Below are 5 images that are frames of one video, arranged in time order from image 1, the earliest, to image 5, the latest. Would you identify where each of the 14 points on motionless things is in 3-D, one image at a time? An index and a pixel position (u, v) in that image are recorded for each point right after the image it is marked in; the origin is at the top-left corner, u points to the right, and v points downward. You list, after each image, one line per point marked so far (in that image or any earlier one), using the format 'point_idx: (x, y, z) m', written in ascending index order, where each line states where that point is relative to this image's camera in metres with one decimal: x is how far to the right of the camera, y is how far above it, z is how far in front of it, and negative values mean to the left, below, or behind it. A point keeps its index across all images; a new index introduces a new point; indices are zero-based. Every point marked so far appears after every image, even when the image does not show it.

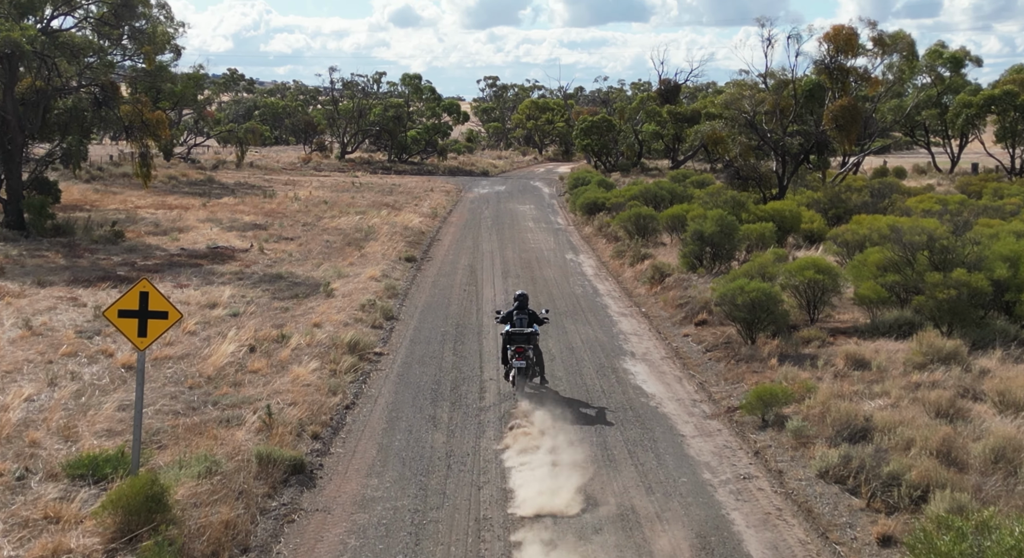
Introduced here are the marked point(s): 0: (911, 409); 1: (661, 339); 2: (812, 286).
0: (+4.5, -1.5, +12.6) m
1: (+2.4, -1.0, +18.3) m
2: (+4.6, -0.1, +17.3) m
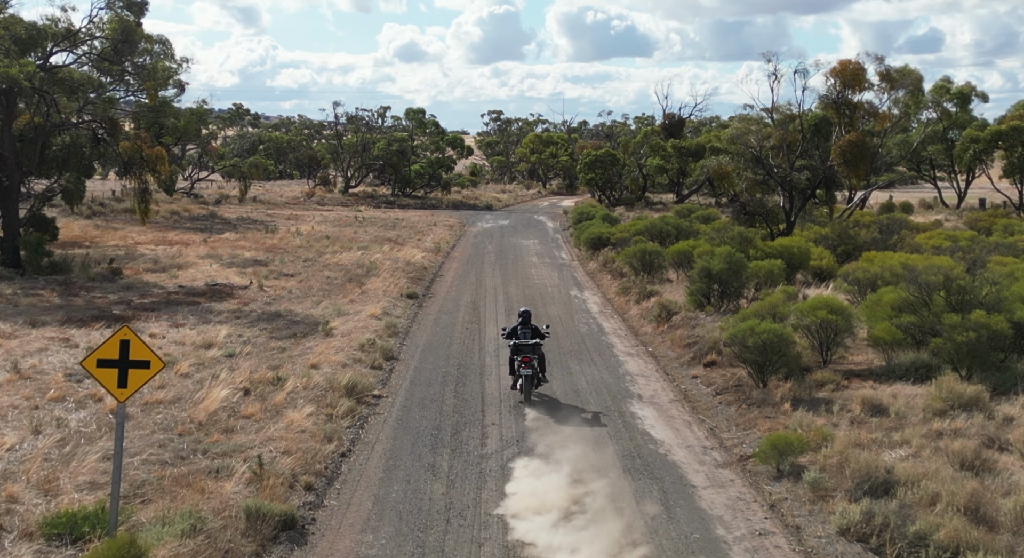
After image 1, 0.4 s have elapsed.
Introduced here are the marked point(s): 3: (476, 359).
0: (+4.5, -1.9, +12.0) m
1: (+2.5, -1.6, +17.8) m
2: (+4.7, -0.7, +16.8) m
3: (-0.6, -1.4, +20.0) m
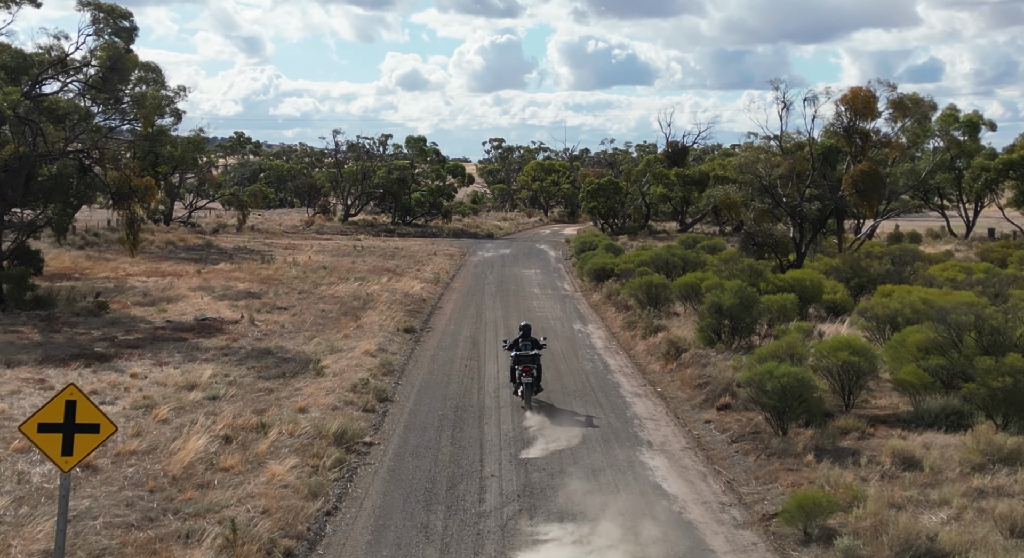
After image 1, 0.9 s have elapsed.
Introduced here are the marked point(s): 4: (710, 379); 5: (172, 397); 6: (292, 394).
0: (+4.5, -2.4, +10.9) m
1: (+2.5, -2.2, +16.7) m
2: (+4.7, -1.3, +15.7) m
3: (-0.6, -2.0, +18.9) m
4: (+3.4, -1.7, +18.9) m
5: (-5.3, -1.8, +17.4) m
6: (-3.5, -1.8, +18.1) m
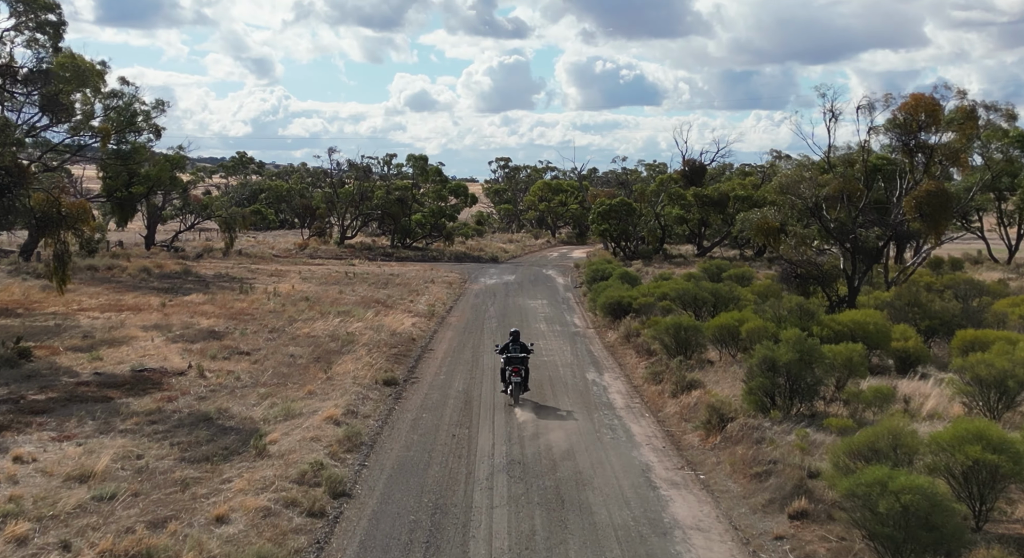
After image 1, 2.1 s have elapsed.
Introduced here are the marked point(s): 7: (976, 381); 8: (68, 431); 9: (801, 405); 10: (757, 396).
0: (+4.4, -2.9, +6.3) m
1: (+2.5, -2.8, +12.1) m
2: (+4.6, -1.9, +11.1) m
3: (-0.7, -2.7, +14.3) m
4: (+3.3, -2.4, +14.3) m
5: (-5.3, -2.5, +12.9) m
6: (-3.6, -2.5, +13.5) m
7: (+6.8, -1.5, +16.3) m
8: (-6.7, -2.3, +16.8) m
9: (+4.4, -1.9, +17.2) m
10: (+3.8, -1.8, +17.2) m
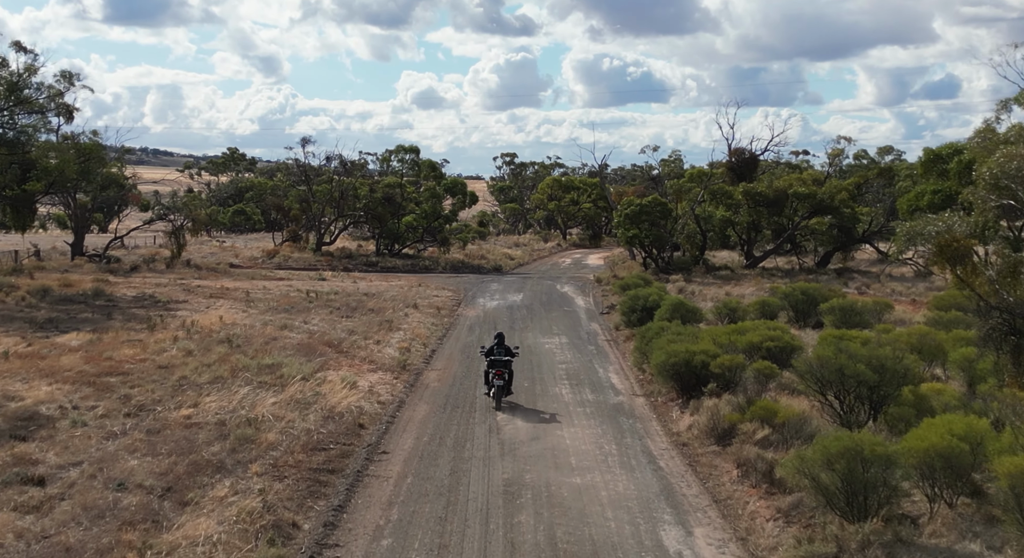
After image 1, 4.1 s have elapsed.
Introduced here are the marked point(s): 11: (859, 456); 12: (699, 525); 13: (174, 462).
0: (+4.4, -3.8, -5.2) m
1: (+2.5, -3.7, +0.6) m
2: (+4.7, -2.8, -0.4) m
3: (-0.6, -3.6, +2.8) m
4: (+3.4, -3.2, +2.8) m
5: (-5.3, -3.4, +1.4) m
6: (-3.6, -3.4, +2.0) m
7: (+6.8, -2.3, +4.7) m
8: (-6.6, -3.1, +5.4) m
9: (+4.5, -2.8, +5.7) m
10: (+3.8, -2.6, +5.7) m
11: (+3.6, -1.8, +11.9) m
12: (+2.2, -2.8, +13.4) m
13: (-4.7, -2.5, +15.3) m
